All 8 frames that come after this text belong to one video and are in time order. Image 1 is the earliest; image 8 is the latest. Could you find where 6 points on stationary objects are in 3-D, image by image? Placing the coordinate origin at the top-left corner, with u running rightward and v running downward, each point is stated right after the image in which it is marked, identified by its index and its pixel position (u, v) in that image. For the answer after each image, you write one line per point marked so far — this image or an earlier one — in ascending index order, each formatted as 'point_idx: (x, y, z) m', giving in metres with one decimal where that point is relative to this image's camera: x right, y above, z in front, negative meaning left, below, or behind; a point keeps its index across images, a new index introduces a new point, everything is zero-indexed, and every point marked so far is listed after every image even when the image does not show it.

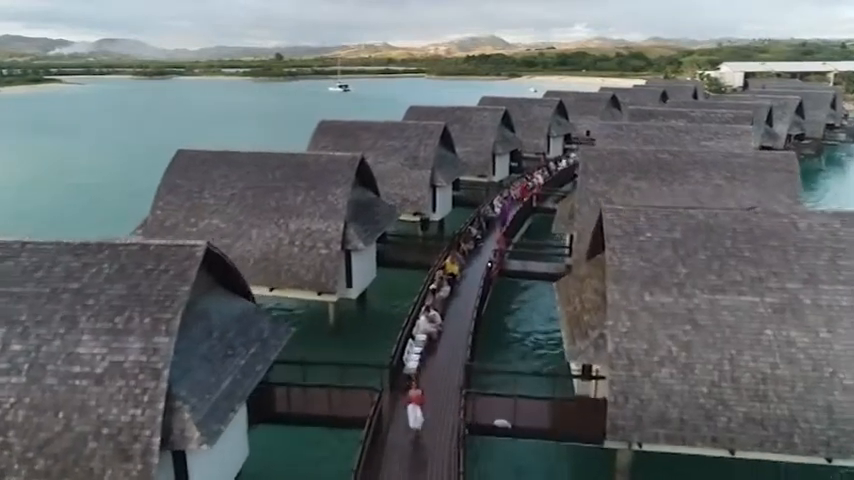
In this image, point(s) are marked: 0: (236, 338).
0: (-4.2, -2.2, +13.7) m
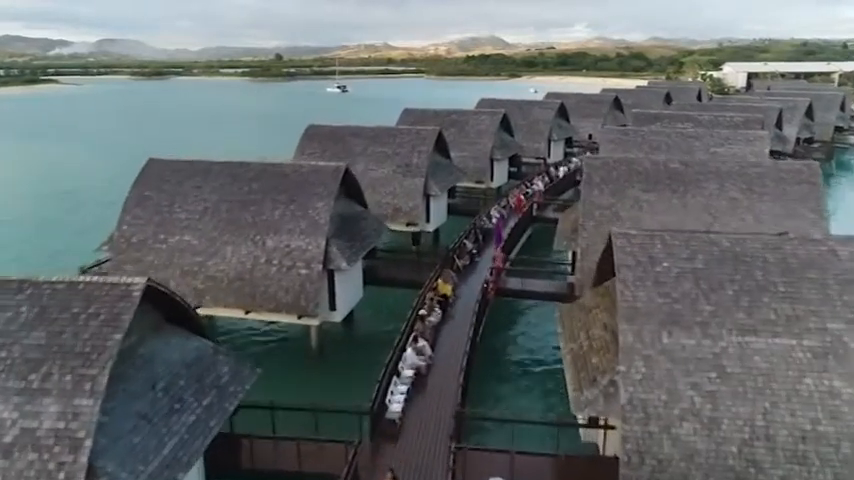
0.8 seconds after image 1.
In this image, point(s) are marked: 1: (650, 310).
0: (-4.6, -2.8, +11.8) m
1: (+4.5, -1.4, +12.3) m
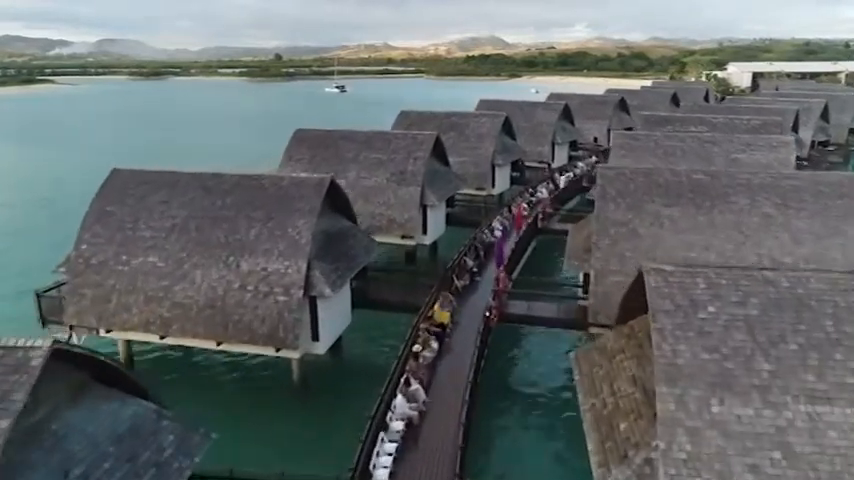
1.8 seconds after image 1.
0: (-4.7, -3.5, +9.3) m
1: (+4.3, -2.1, +9.9) m
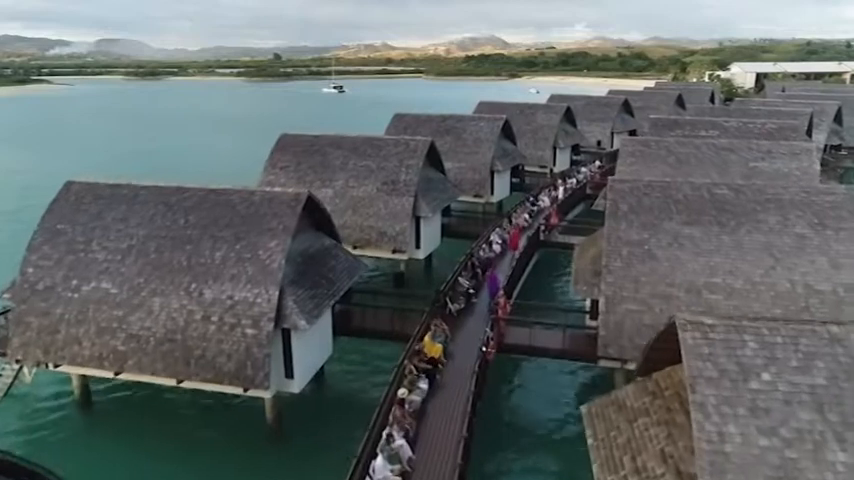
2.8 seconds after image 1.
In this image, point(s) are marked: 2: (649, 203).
0: (-5.0, -4.1, +7.1) m
1: (+4.0, -2.7, +7.7) m
2: (+6.7, +1.1, +18.6) m
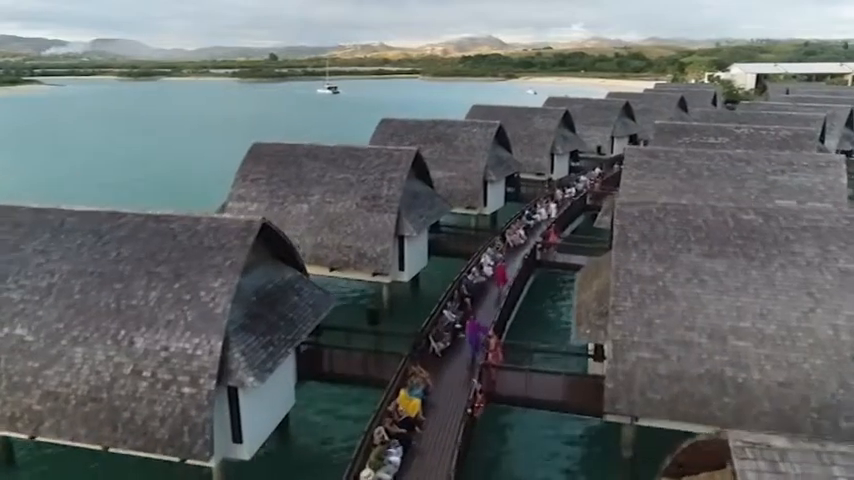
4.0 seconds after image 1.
0: (-5.6, -5.0, +4.4) m
1: (+3.5, -3.6, +5.0) m
2: (+6.1, +0.2, +16.0) m
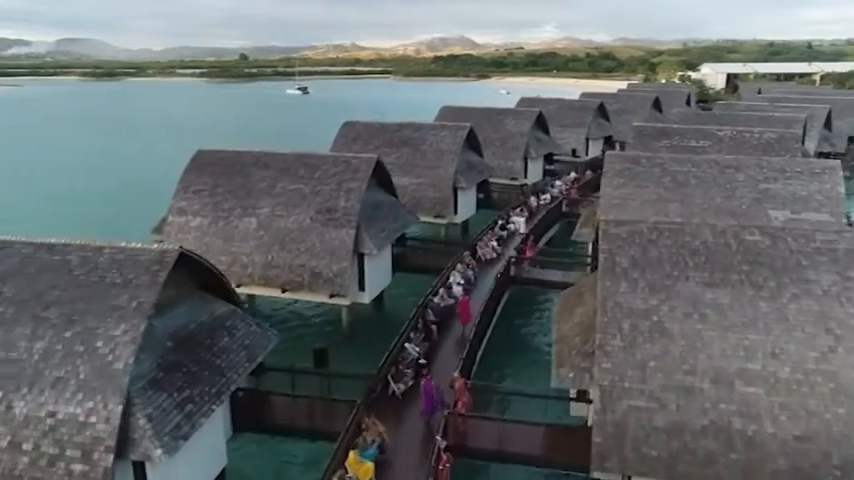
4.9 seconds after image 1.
0: (-6.1, -5.7, +1.7) m
1: (+2.9, -4.2, +2.6) m
2: (+5.1, -0.3, +13.7) m
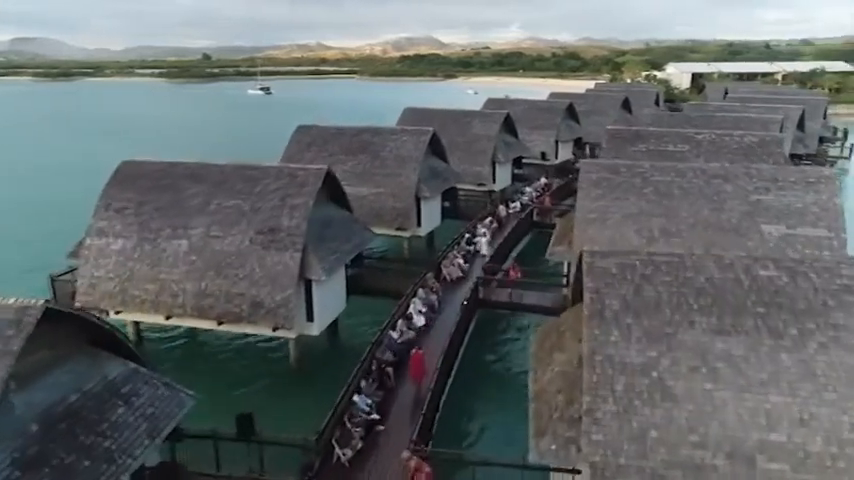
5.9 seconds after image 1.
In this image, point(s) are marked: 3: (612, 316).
0: (-6.3, -6.5, -1.3) m
1: (+2.6, -4.9, +0.1) m
2: (+4.1, -1.0, +11.3) m
3: (+3.3, -1.4, +11.0) m
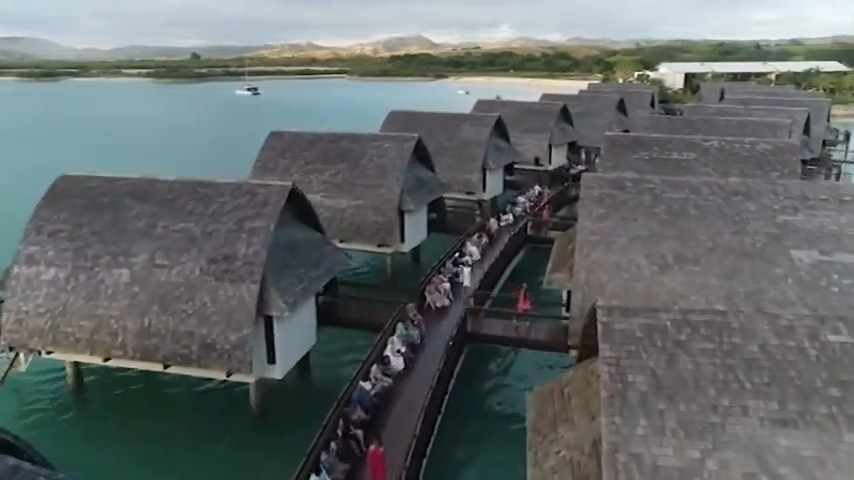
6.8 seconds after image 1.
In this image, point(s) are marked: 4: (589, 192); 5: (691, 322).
0: (-6.6, -7.4, -4.1) m
1: (+2.3, -5.7, -2.6) m
2: (+3.7, -1.8, +8.6) m
3: (+2.9, -2.2, +8.4) m
4: (+5.1, +1.5, +19.0) m
5: (+4.0, -1.1, +9.3) m
